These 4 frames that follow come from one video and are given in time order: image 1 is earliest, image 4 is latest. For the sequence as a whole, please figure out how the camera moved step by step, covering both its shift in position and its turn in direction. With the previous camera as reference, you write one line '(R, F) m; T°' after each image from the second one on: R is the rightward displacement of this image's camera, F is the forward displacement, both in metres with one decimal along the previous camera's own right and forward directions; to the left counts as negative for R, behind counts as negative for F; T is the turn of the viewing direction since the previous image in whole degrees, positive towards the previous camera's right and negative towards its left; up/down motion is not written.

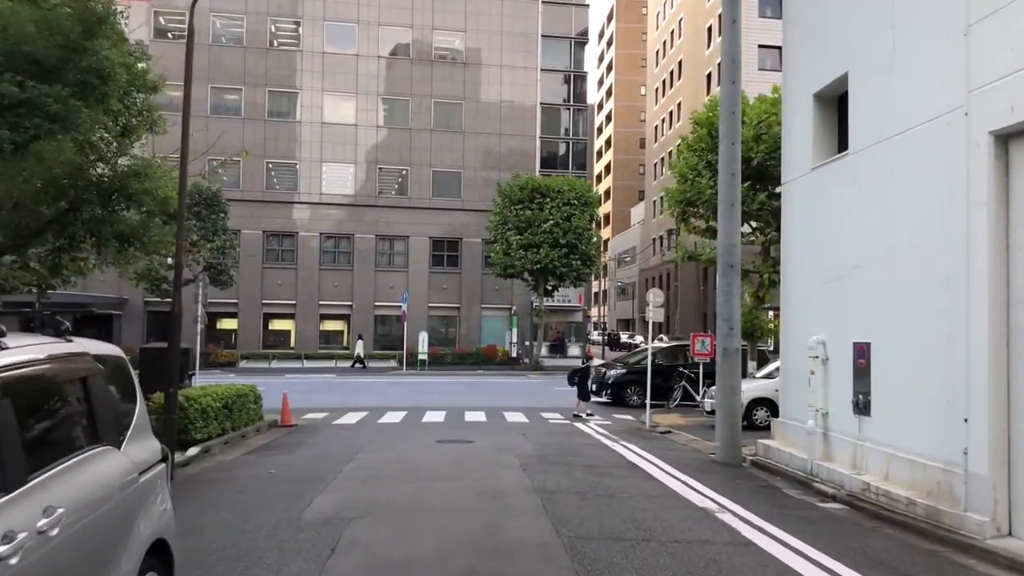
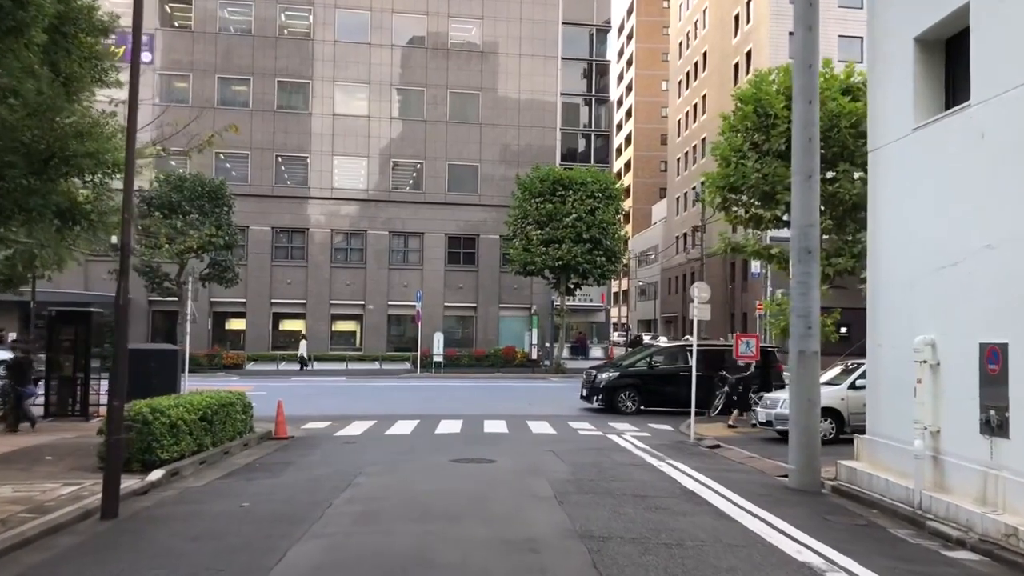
(-0.2, +2.2) m; -1°
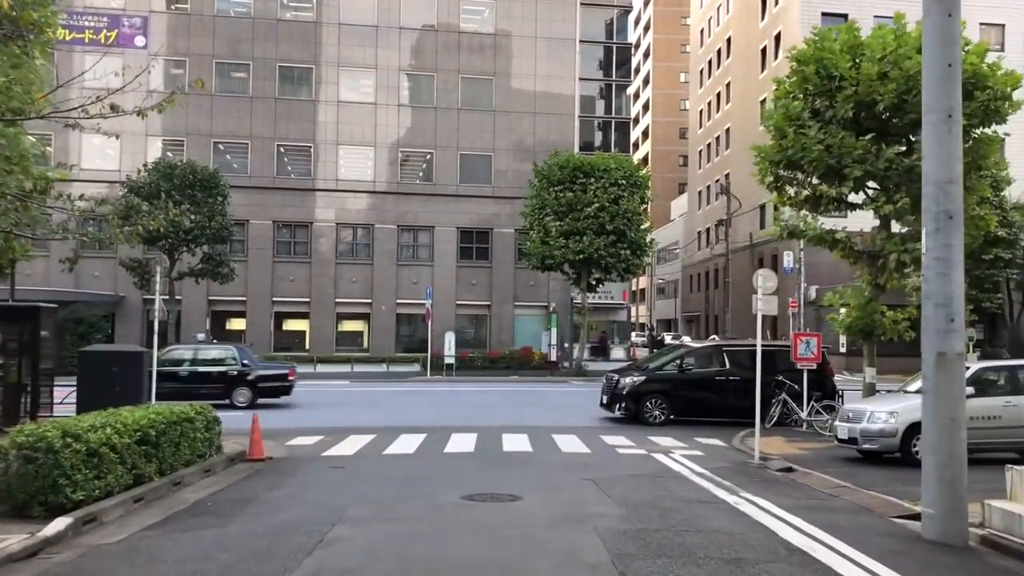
(-0.2, +2.7) m; -1°
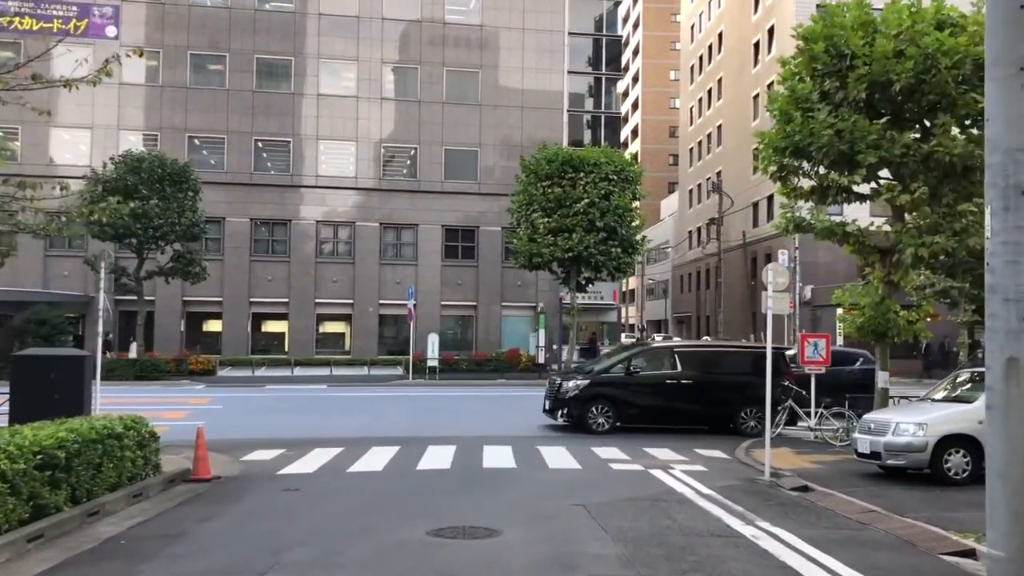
(+0.1, +1.4) m; +1°
